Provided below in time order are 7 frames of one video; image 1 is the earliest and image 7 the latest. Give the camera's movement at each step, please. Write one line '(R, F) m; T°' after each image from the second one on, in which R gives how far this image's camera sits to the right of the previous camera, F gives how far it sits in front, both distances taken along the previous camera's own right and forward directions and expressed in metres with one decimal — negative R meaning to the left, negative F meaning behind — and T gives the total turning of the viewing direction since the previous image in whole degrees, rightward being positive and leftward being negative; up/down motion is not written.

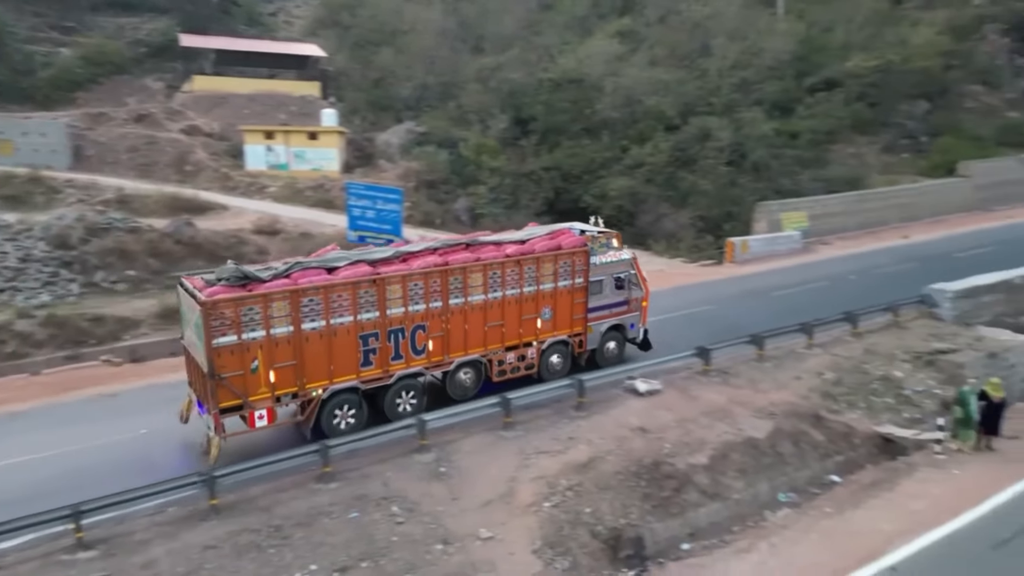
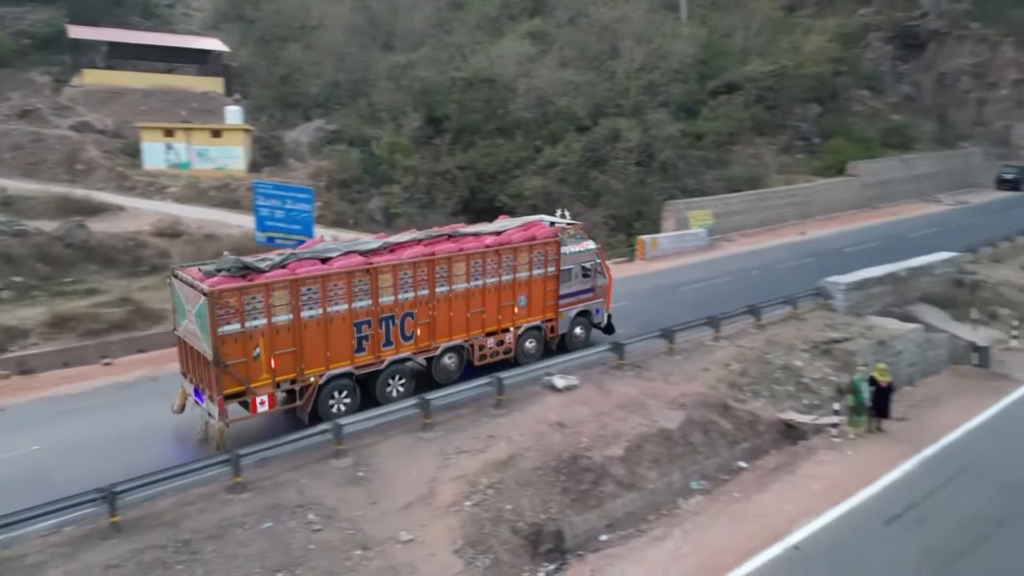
(0.0, 0.0) m; +7°
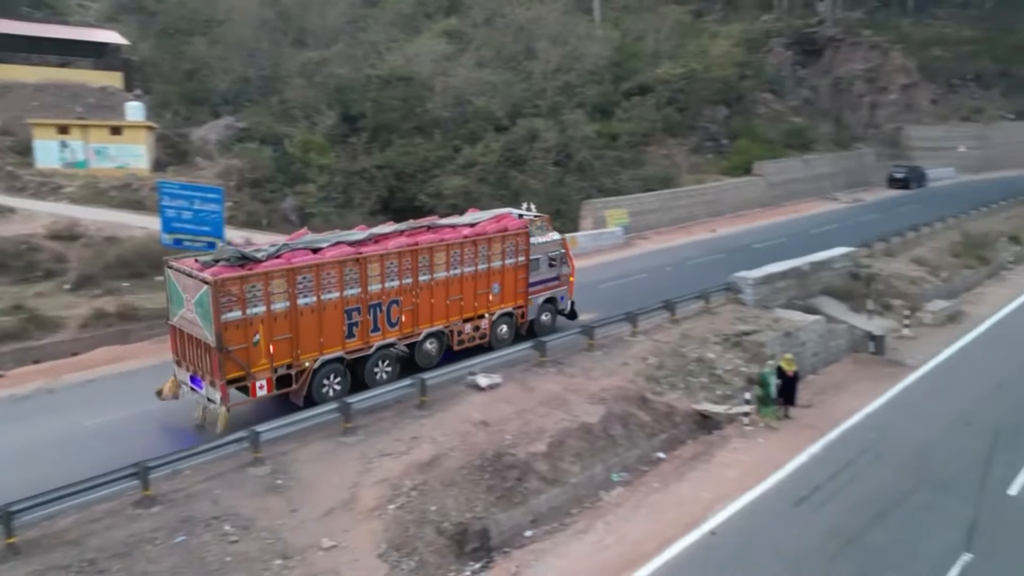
(0.0, 0.0) m; +6°
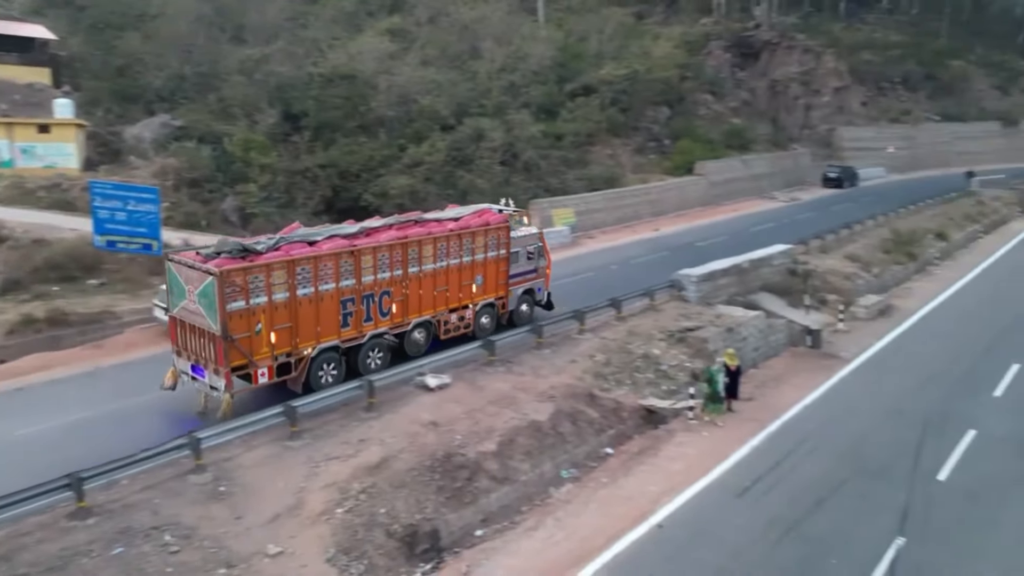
(0.0, 0.0) m; +4°
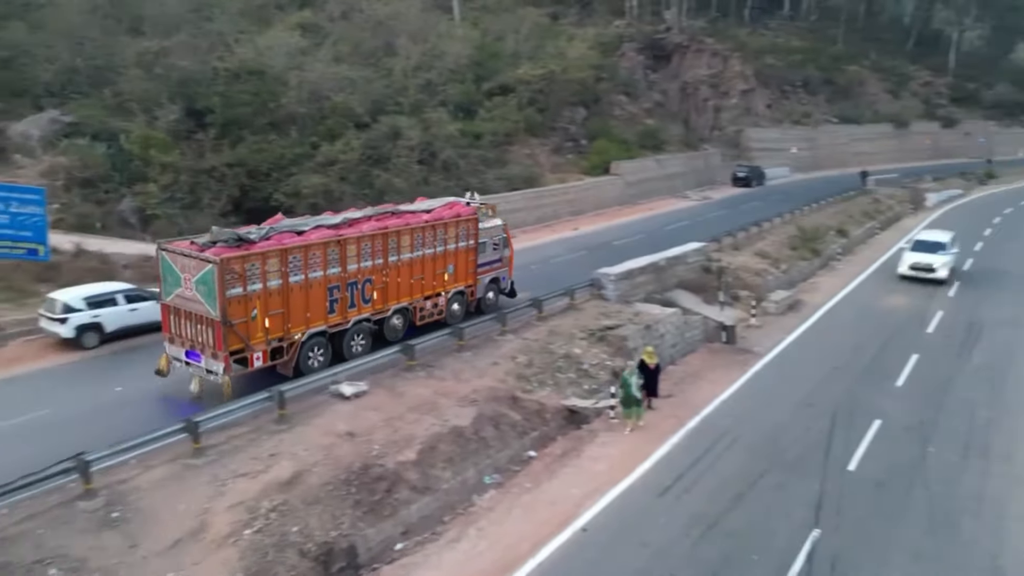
(+0.1, +0.4) m; +6°
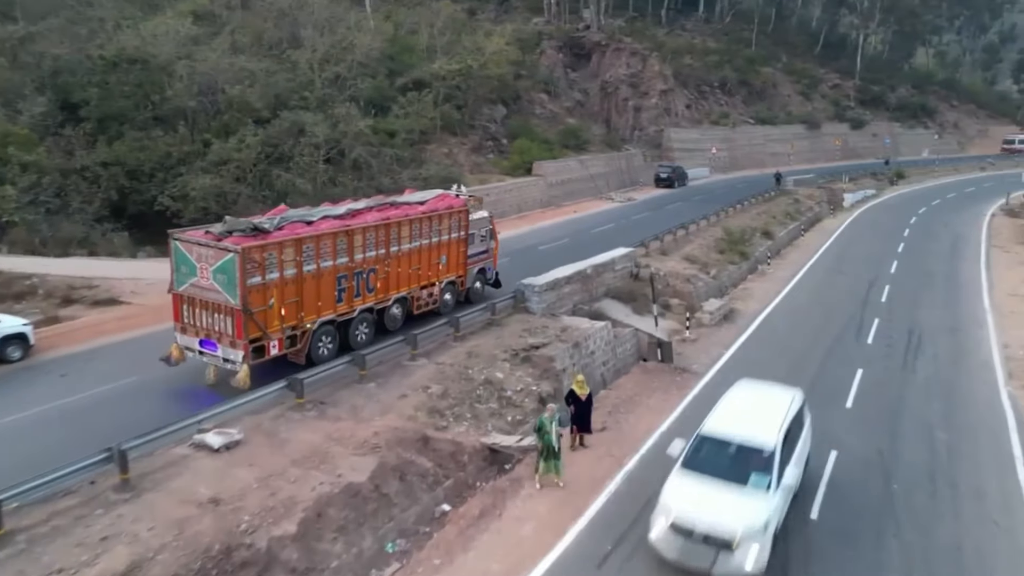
(+0.3, +2.3) m; +6°
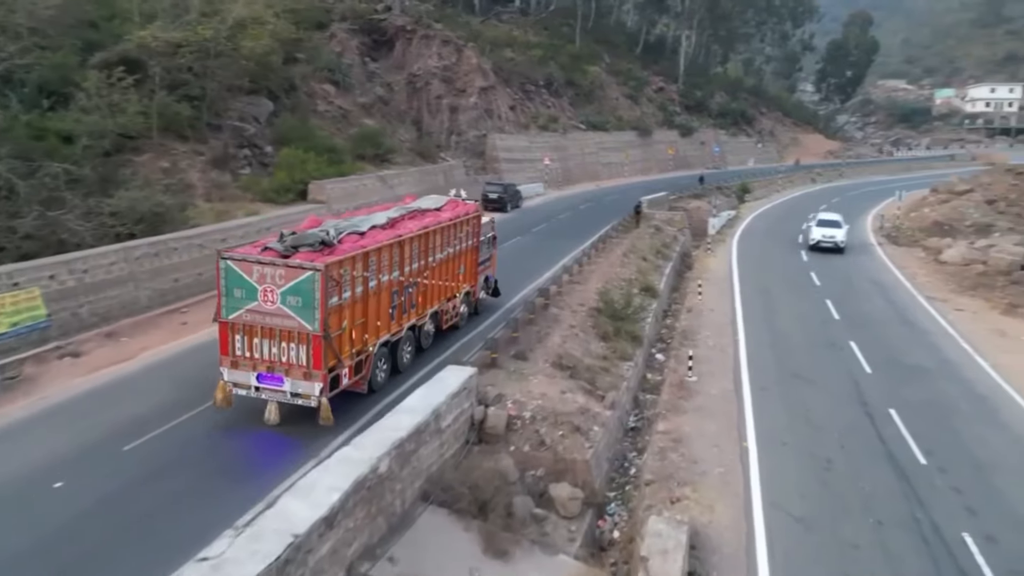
(+1.8, +12.8) m; +14°
